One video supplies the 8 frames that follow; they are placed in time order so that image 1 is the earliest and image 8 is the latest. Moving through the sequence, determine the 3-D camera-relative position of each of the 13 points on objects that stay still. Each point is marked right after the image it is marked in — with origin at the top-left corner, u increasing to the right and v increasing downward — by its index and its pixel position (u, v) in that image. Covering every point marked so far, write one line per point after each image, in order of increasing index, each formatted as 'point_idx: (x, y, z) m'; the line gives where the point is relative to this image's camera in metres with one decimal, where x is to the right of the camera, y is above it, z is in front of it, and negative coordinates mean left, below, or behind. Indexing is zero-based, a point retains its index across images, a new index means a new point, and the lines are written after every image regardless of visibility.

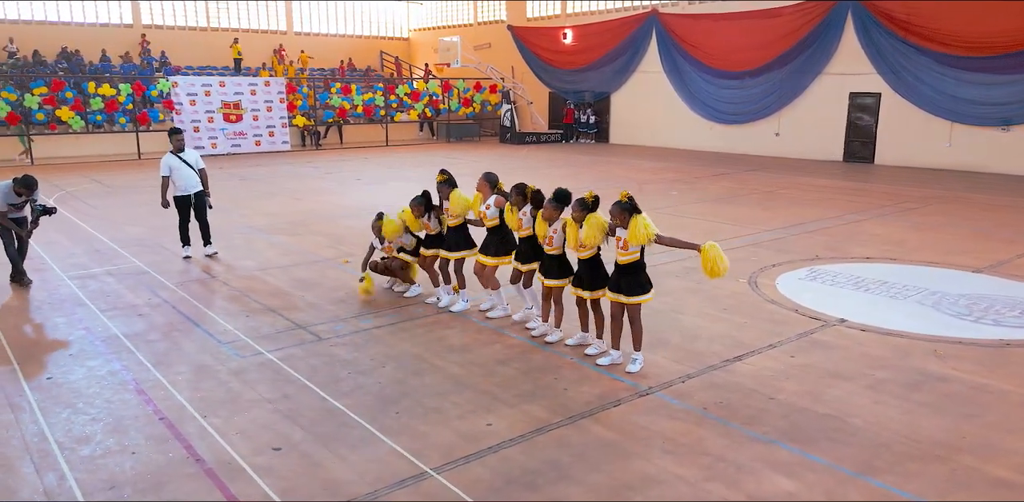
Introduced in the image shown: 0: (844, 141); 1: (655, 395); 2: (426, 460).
0: (+8.8, +2.9, +19.4) m
1: (+0.9, -0.9, +4.5) m
2: (-0.4, -1.1, +3.7) m
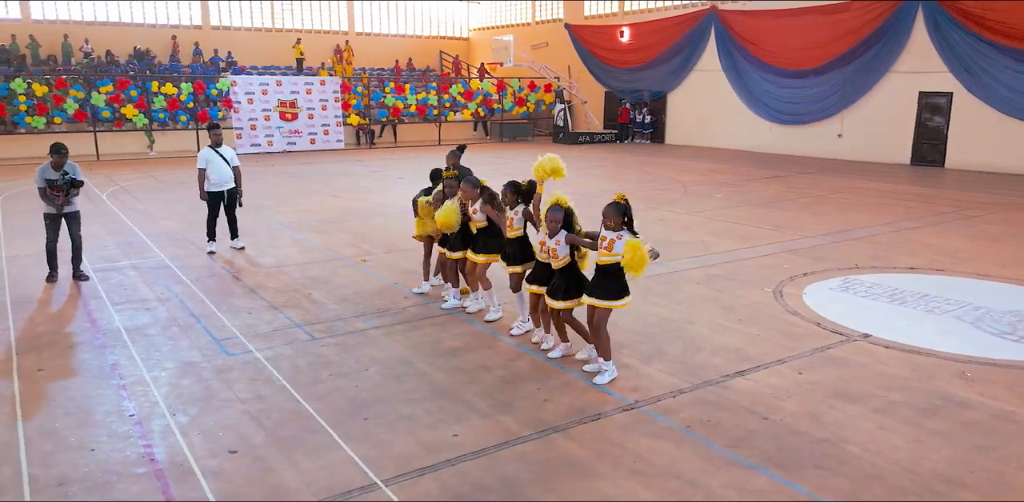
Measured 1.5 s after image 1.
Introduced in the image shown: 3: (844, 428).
0: (+10.0, +2.7, +18.4) m
1: (+0.7, -0.9, +4.3) m
2: (-0.7, -1.1, +3.6) m
3: (+1.8, -1.0, +4.1) m
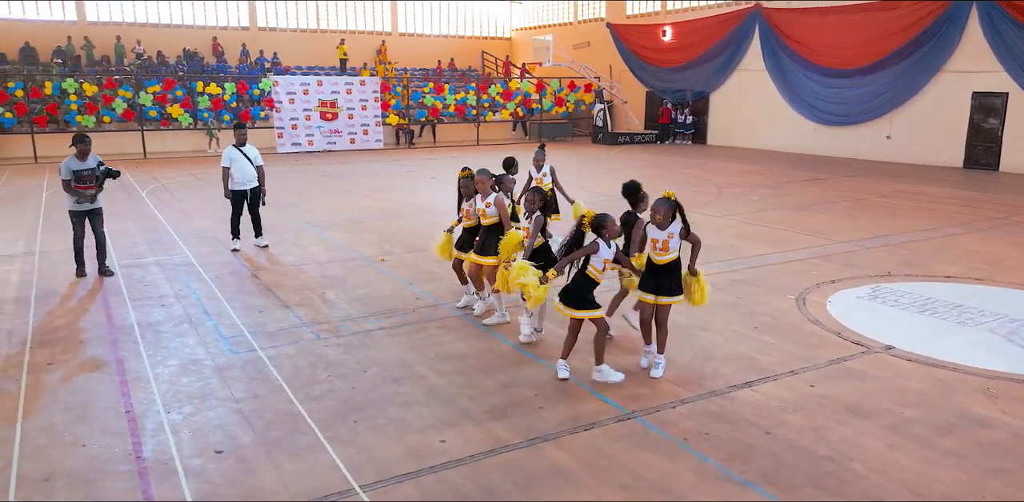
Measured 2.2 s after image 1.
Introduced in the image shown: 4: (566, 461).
0: (+10.8, +2.5, +17.6) m
1: (+0.7, -0.9, +4.1) m
2: (-0.7, -1.1, +3.5) m
3: (+1.8, -1.0, +3.9) m
4: (+0.3, -1.0, +3.7) m
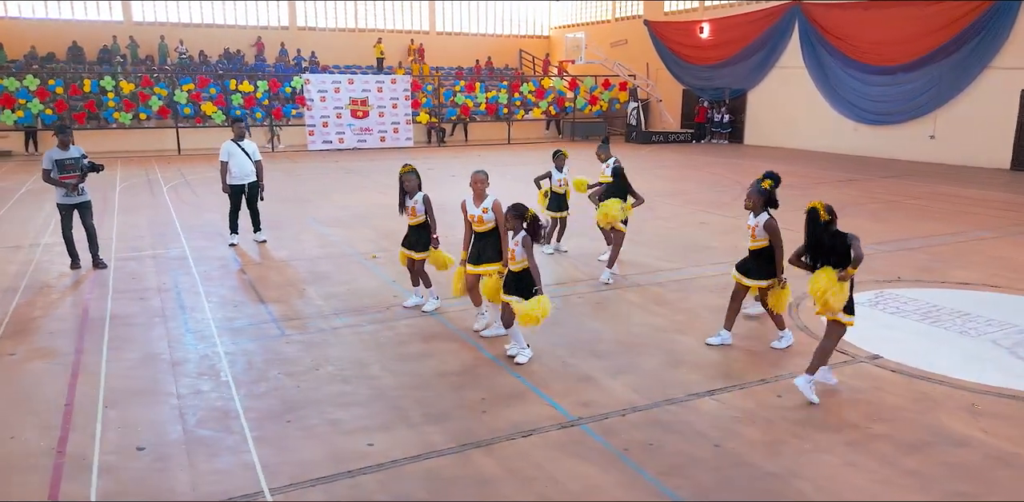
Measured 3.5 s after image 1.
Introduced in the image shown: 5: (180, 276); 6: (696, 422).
0: (+11.4, +2.4, +16.7) m
1: (+0.3, -0.9, +3.9) m
2: (-1.1, -1.0, +3.4) m
3: (+1.4, -1.0, +3.6) m
4: (-0.1, -1.0, +3.5) m
5: (-3.2, -0.2, +7.1) m
6: (+1.0, -0.9, +4.0) m
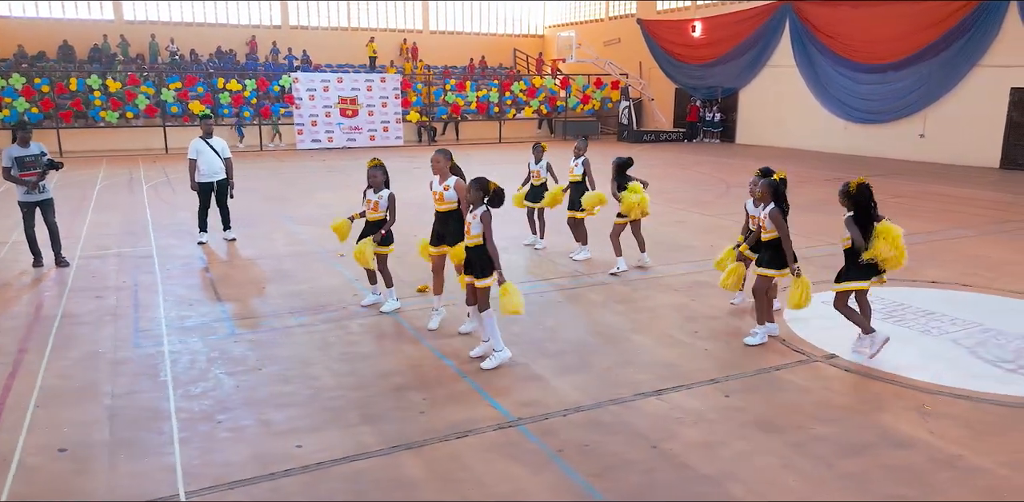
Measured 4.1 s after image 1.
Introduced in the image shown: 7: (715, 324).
0: (+11.1, +2.4, +16.6) m
1: (0.0, -0.9, +3.8) m
2: (-1.4, -1.0, +3.3) m
3: (+1.1, -1.0, +3.5) m
4: (-0.4, -1.0, +3.4) m
5: (-3.5, -0.2, +7.0) m
6: (+0.7, -0.9, +3.9) m
7: (+1.5, -0.6, +5.6) m
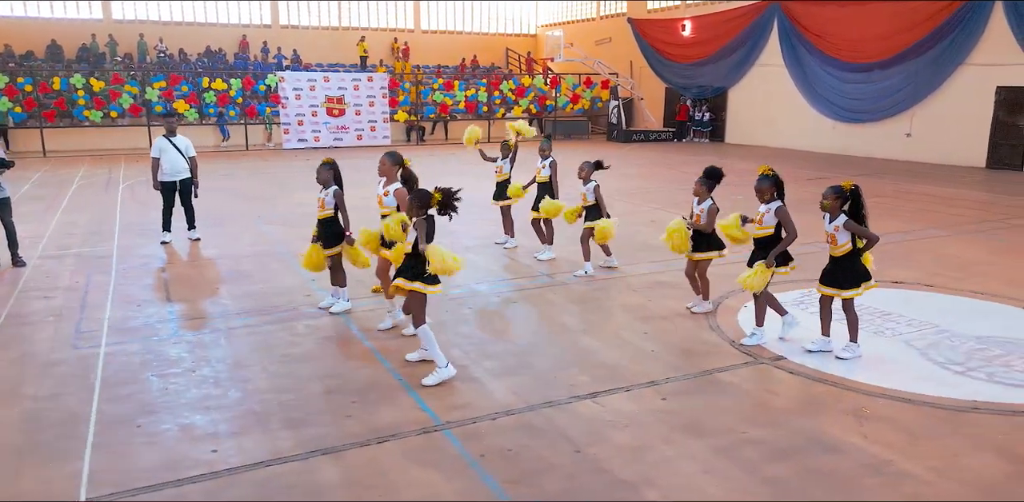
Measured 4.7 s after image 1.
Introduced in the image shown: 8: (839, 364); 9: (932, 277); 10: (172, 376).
0: (+10.7, +2.4, +16.5) m
1: (-0.4, -0.9, +3.7) m
2: (-1.8, -1.0, +3.2) m
3: (+0.7, -1.0, +3.4) m
4: (-0.8, -1.0, +3.3) m
5: (-3.9, -0.2, +6.9) m
6: (+0.3, -0.9, +3.8) m
7: (+1.2, -0.6, +5.5) m
8: (+2.1, -0.7, +4.7) m
9: (+4.0, -0.3, +7.0) m
10: (-2.1, -0.8, +4.5) m
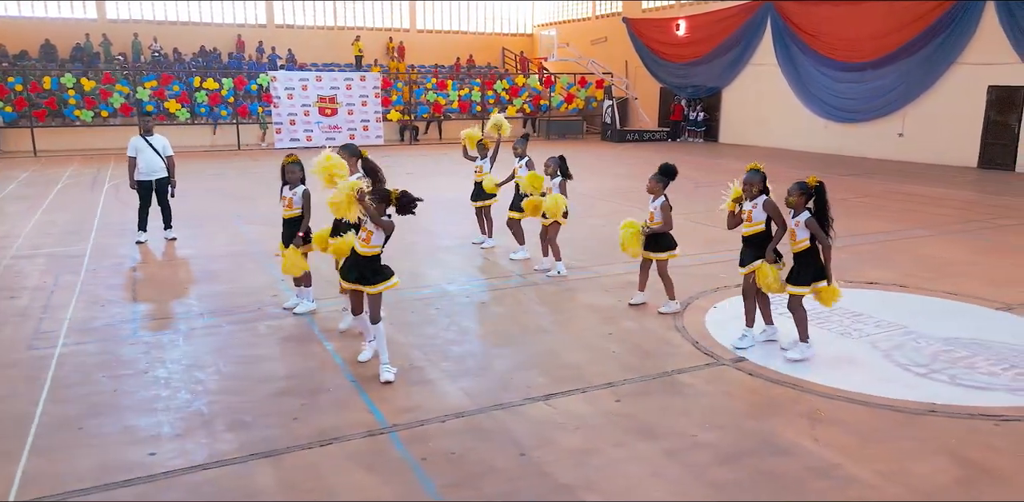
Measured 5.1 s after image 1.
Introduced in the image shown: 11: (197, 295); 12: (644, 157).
0: (+10.5, +2.4, +16.5) m
1: (-0.6, -0.9, +3.7) m
2: (-2.1, -1.0, +3.2) m
3: (+0.4, -1.0, +3.3) m
4: (-1.1, -1.0, +3.3) m
5: (-4.2, -0.2, +6.9) m
6: (0.0, -0.9, +3.8) m
7: (+0.9, -0.6, +5.5) m
8: (+1.8, -0.7, +4.7) m
9: (+3.7, -0.3, +6.9) m
10: (-2.3, -0.8, +4.4) m
11: (-2.7, -0.4, +6.3) m
12: (+3.5, +2.5, +19.8) m
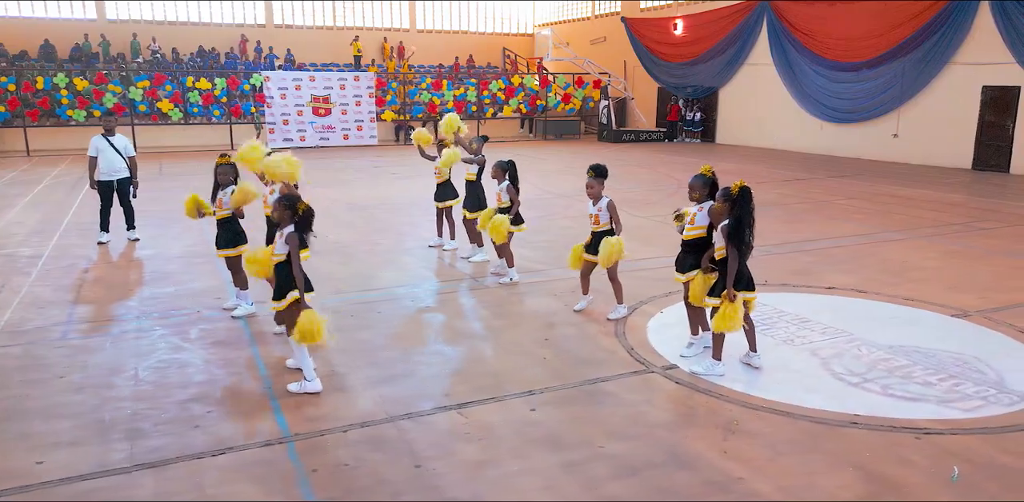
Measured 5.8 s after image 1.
0: (+10.2, +2.3, +16.2) m
1: (-1.1, -0.9, +3.6) m
2: (-2.6, -1.0, +3.1) m
3: (-0.1, -1.0, +3.2) m
4: (-1.6, -1.0, +3.2) m
5: (-4.6, -0.2, +6.8) m
6: (-0.5, -0.9, +3.7) m
7: (+0.4, -0.6, +5.3) m
8: (+1.4, -0.8, +4.6) m
9: (+3.3, -0.3, +6.8) m
10: (-2.8, -0.8, +4.4) m
11: (-3.1, -0.4, +6.2) m
12: (+3.3, +2.5, +19.7) m
